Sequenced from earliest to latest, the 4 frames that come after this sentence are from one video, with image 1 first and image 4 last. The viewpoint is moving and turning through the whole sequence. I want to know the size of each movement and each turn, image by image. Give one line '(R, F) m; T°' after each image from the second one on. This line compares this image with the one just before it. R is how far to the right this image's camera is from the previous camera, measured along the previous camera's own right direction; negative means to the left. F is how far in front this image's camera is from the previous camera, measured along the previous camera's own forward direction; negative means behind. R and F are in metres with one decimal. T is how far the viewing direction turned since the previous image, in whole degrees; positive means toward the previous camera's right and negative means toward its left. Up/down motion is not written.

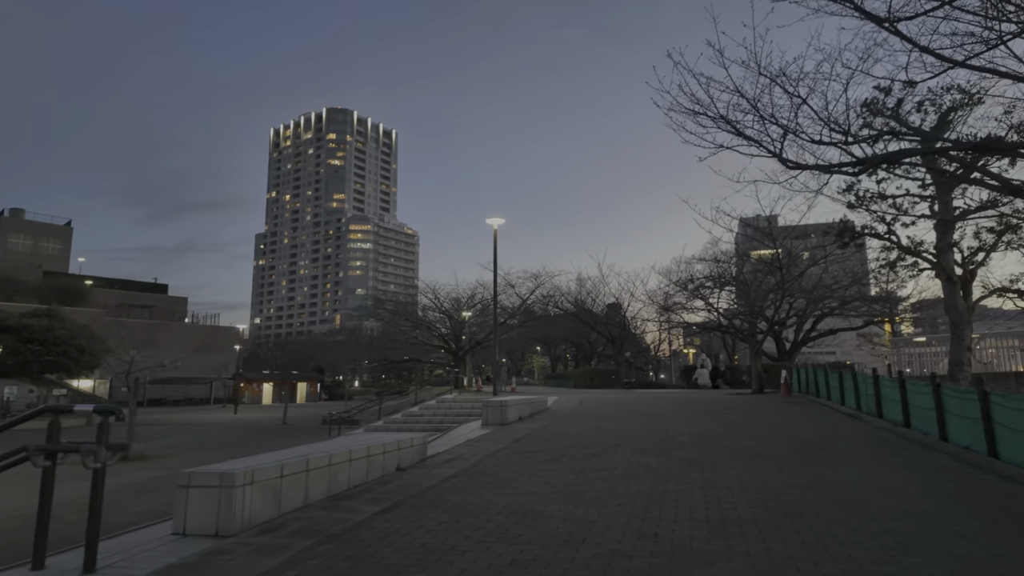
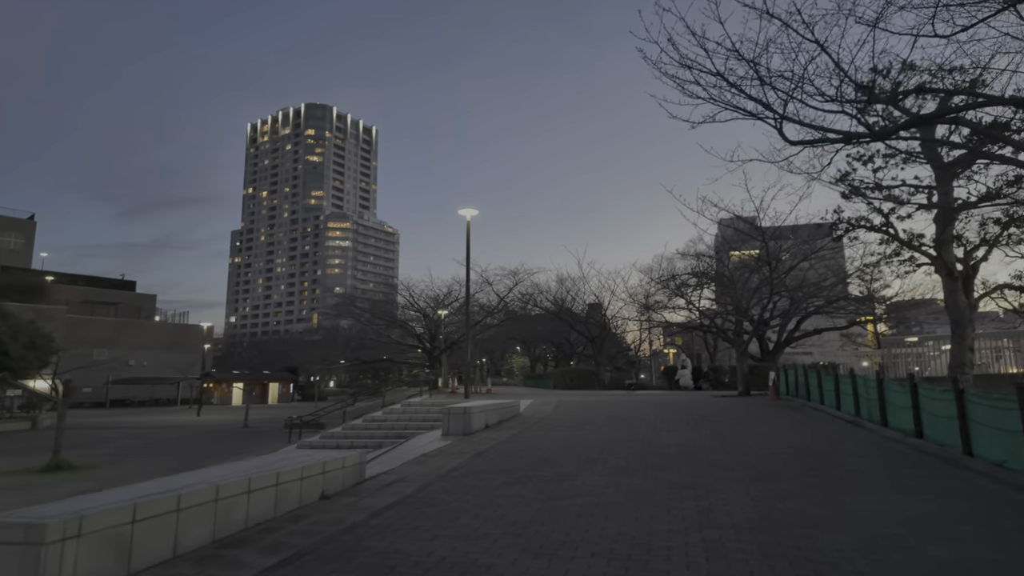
(+0.3, +1.5) m; +2°
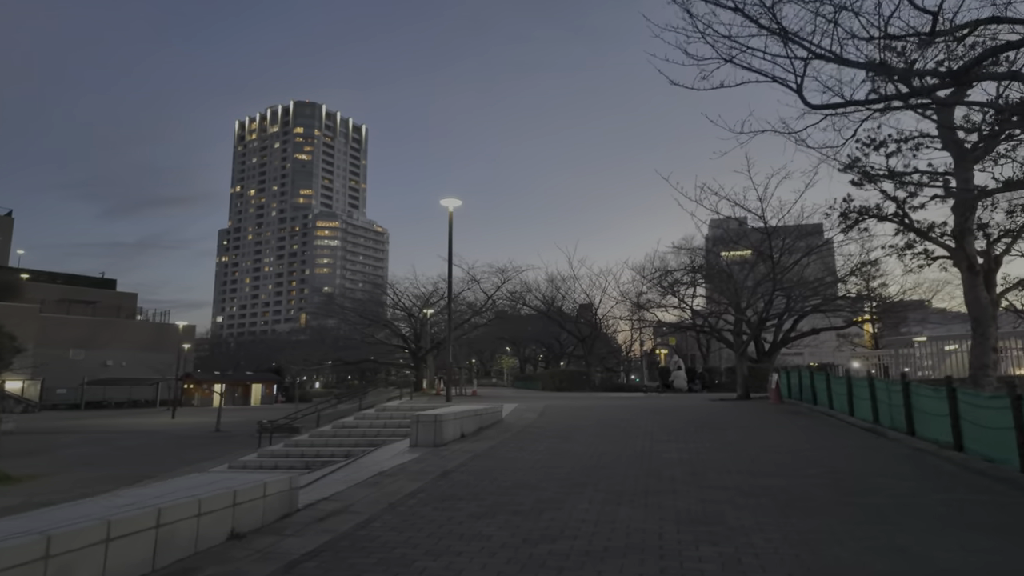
(+0.2, +1.4) m; +1°
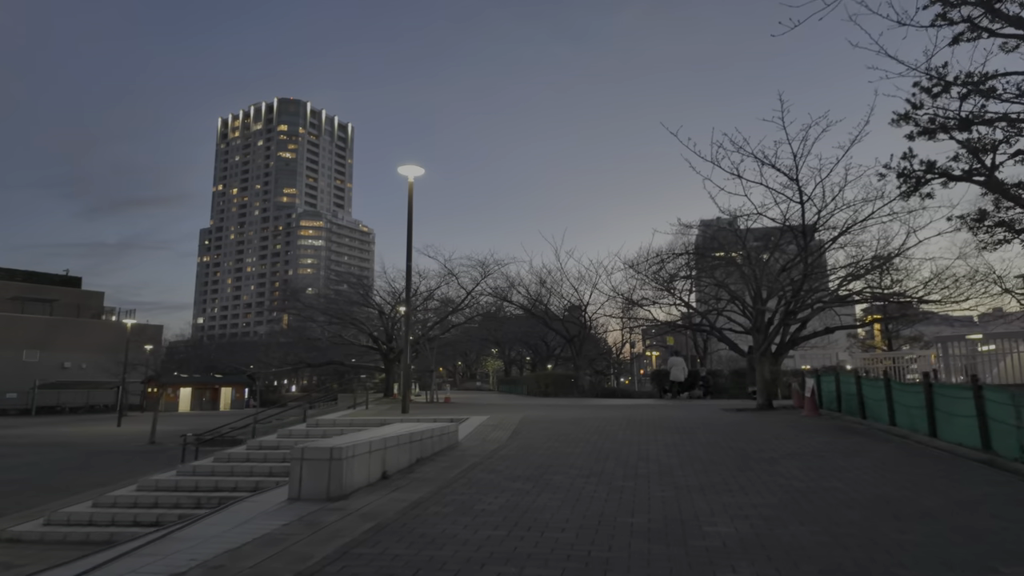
(+0.5, +3.7) m; +1°
